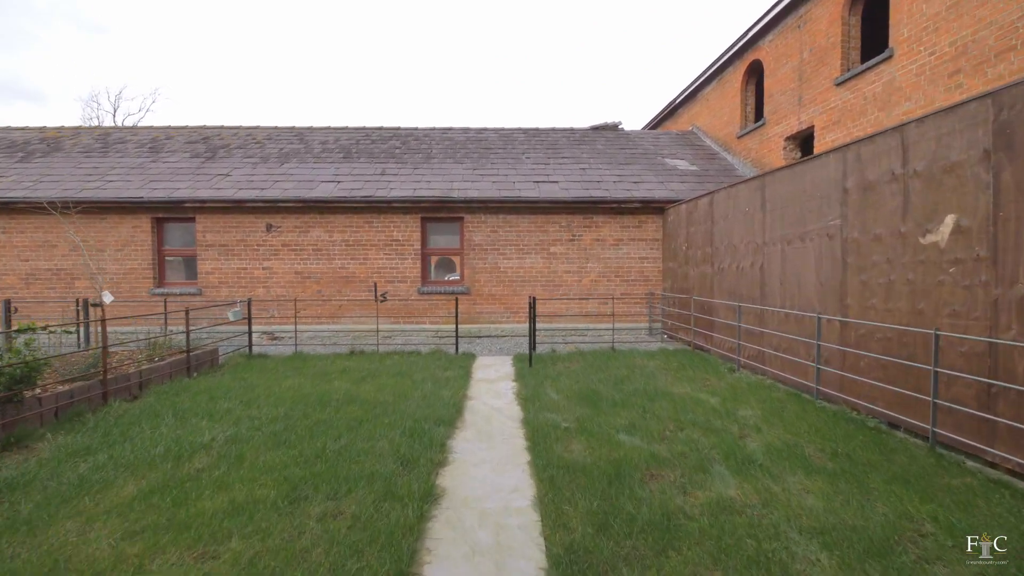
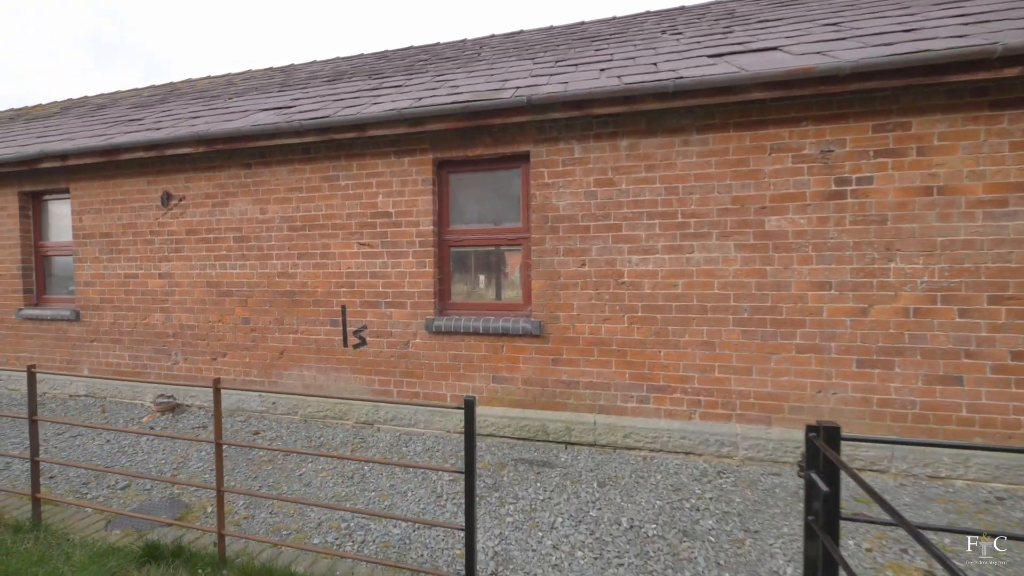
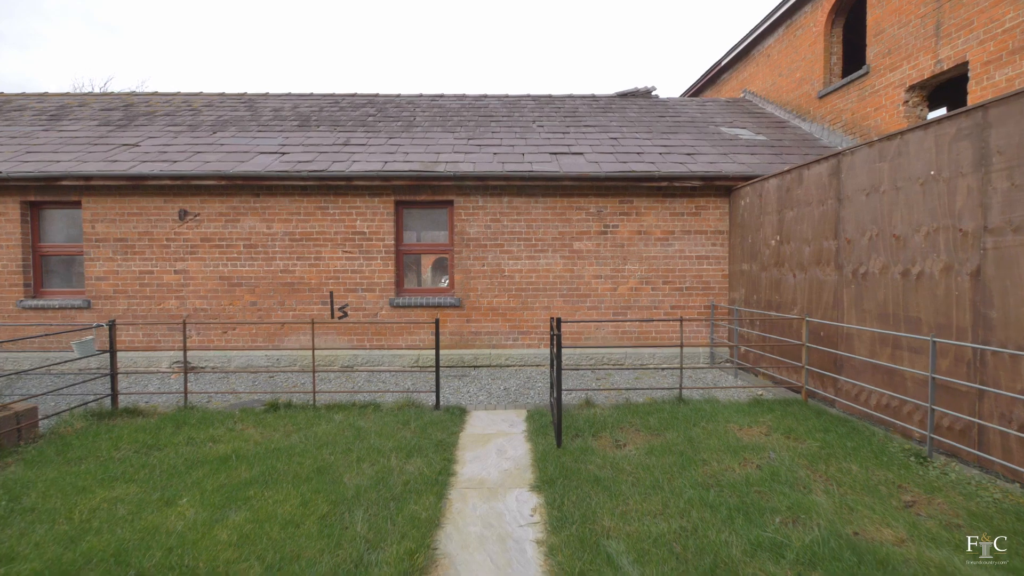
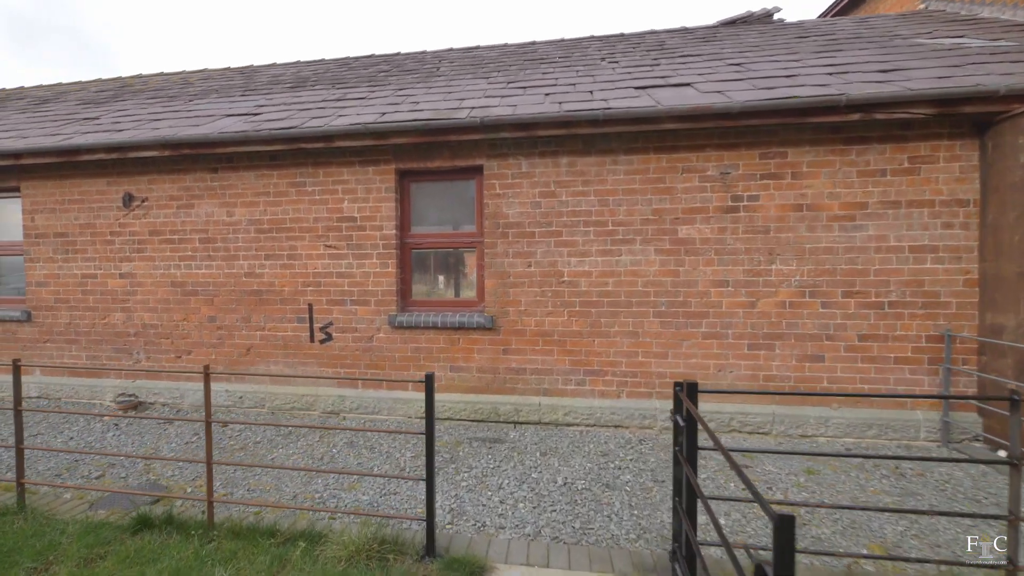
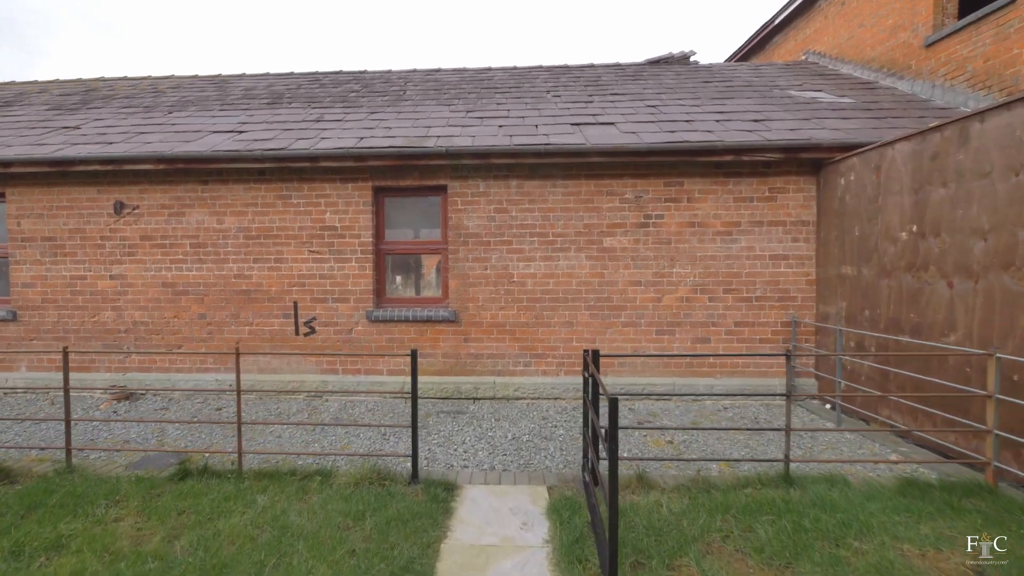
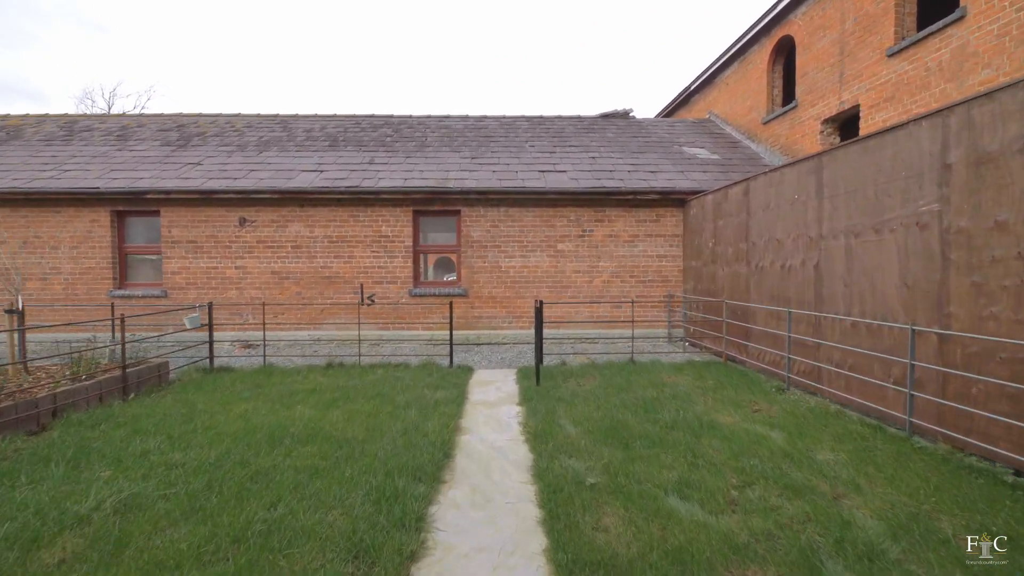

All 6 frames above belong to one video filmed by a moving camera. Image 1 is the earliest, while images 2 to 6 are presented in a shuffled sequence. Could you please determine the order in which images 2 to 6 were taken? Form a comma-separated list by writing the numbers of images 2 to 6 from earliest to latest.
6, 3, 5, 4, 2
